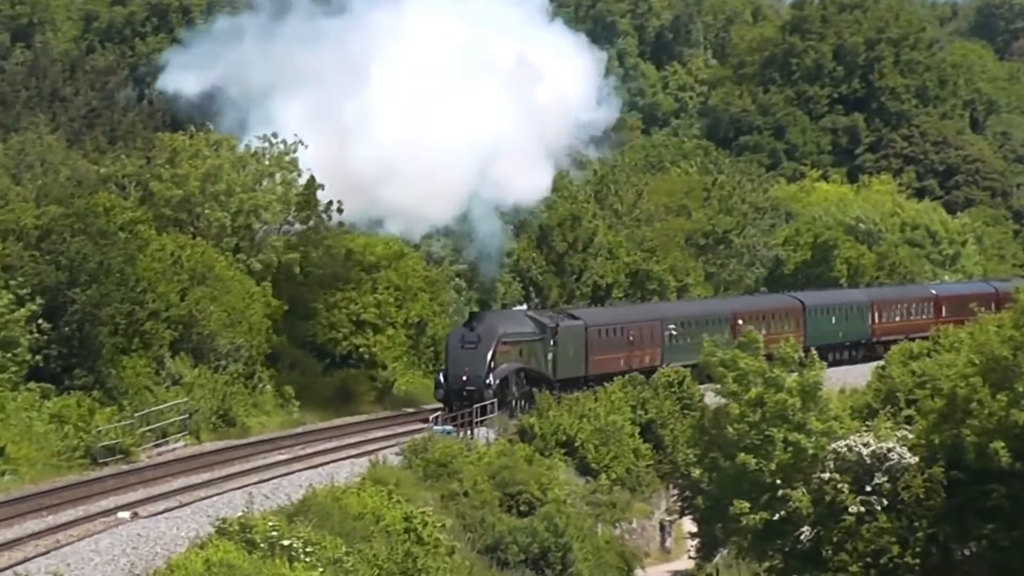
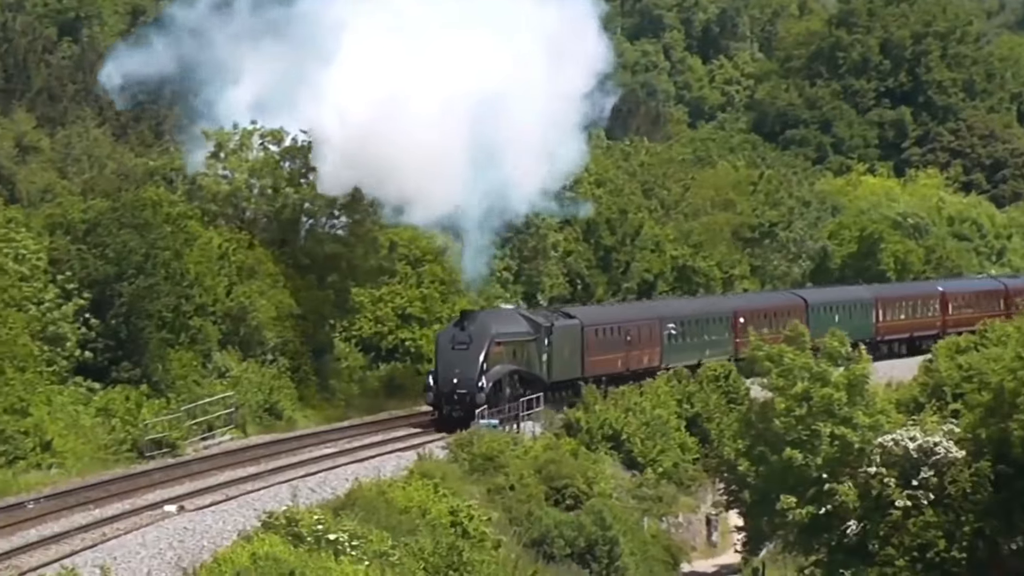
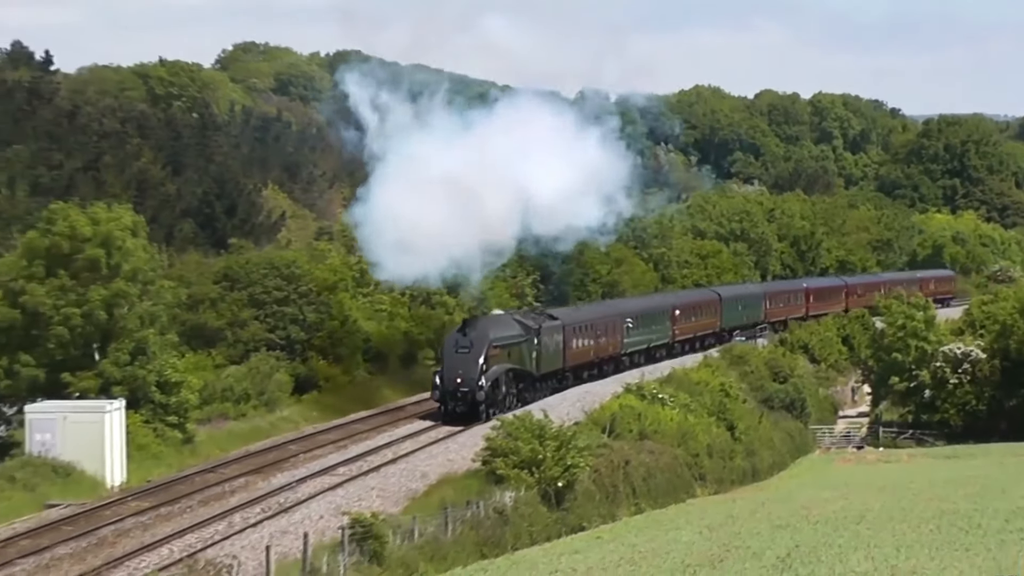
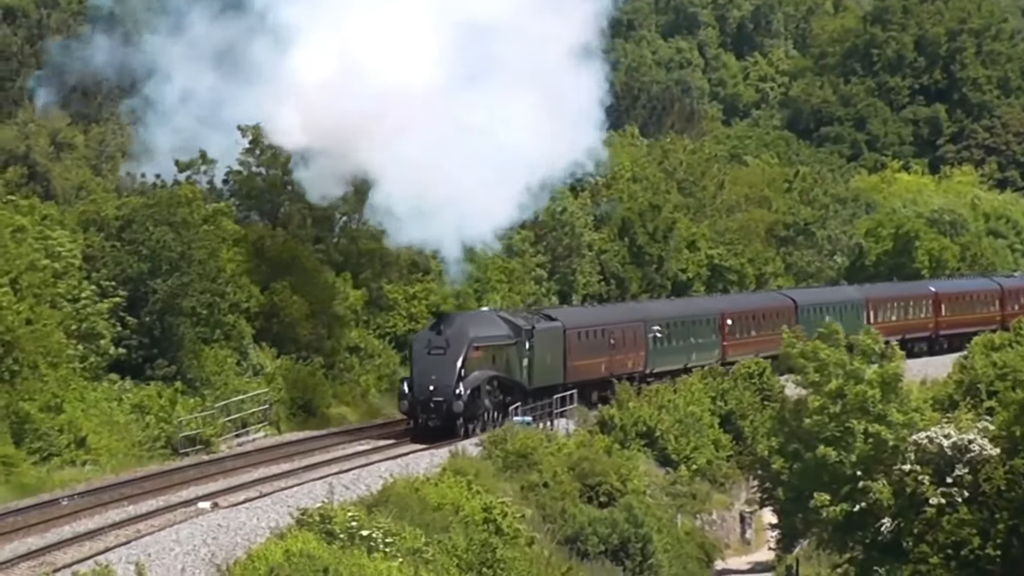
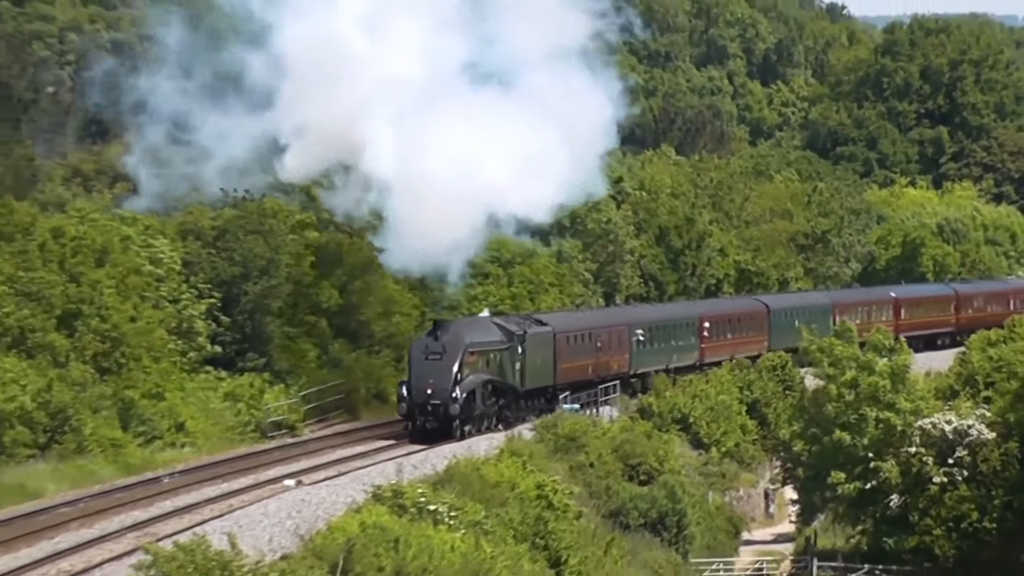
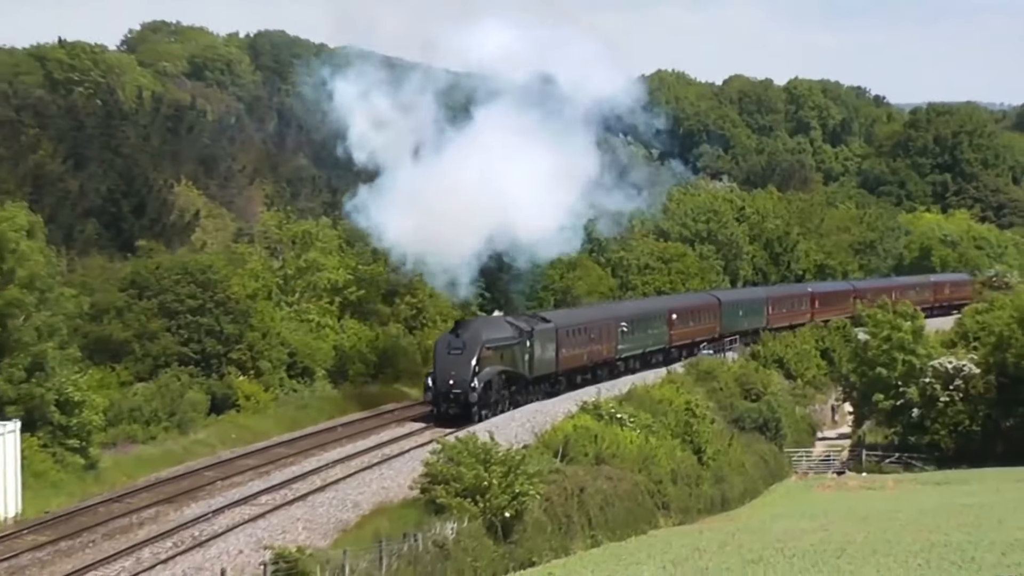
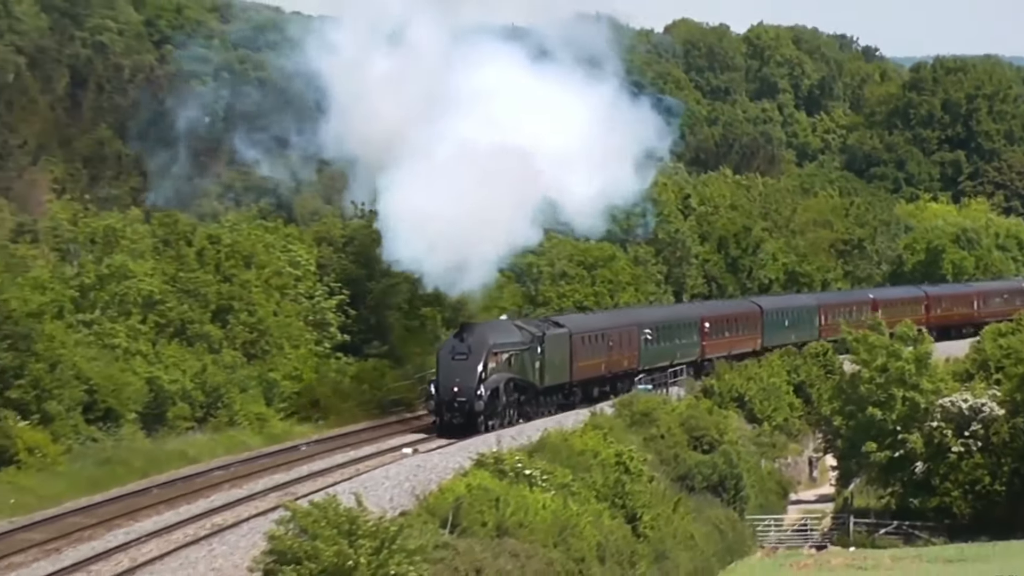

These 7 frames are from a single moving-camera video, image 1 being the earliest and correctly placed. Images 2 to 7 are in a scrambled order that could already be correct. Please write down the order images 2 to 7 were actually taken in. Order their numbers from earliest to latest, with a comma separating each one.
2, 4, 5, 7, 6, 3
